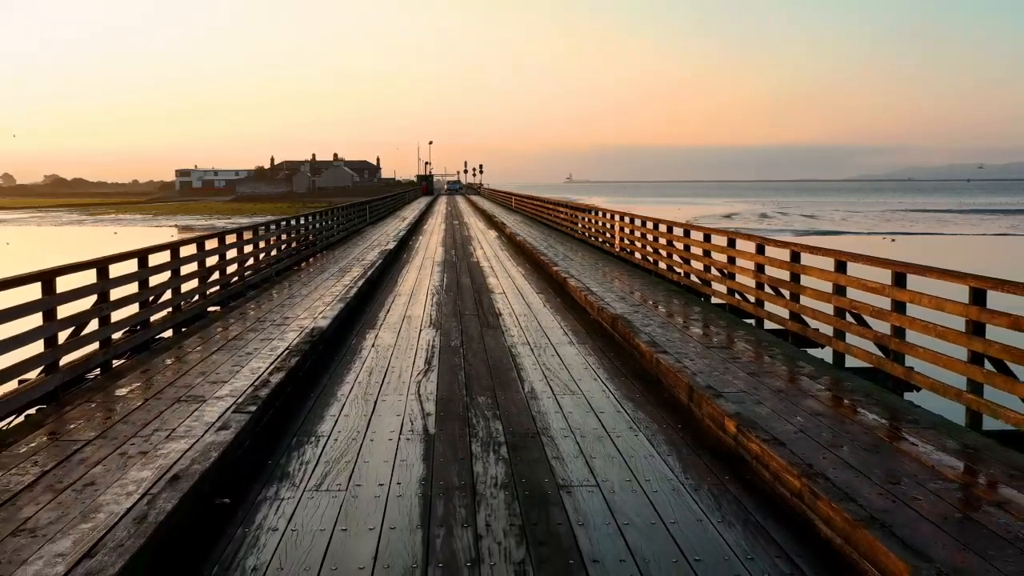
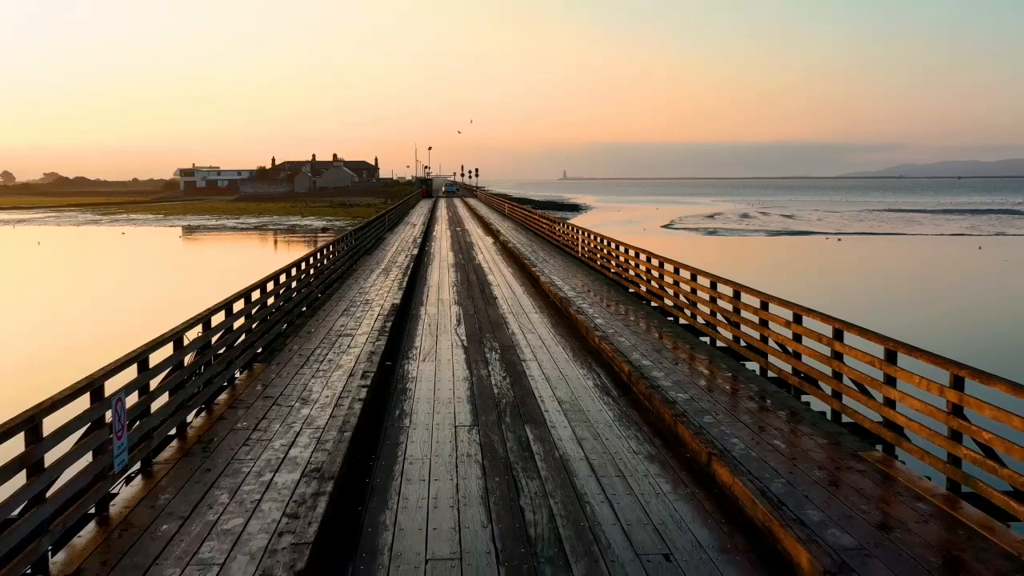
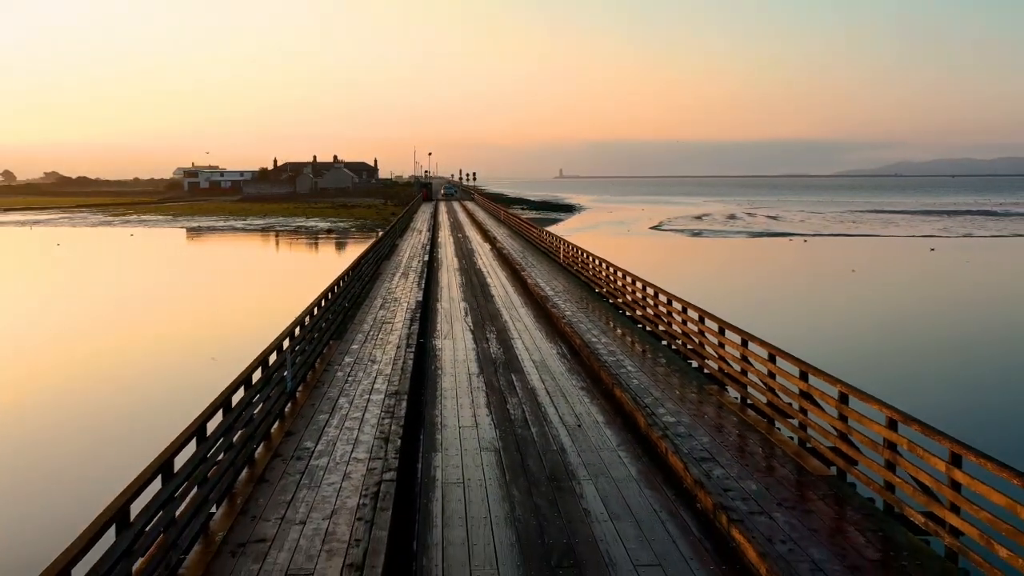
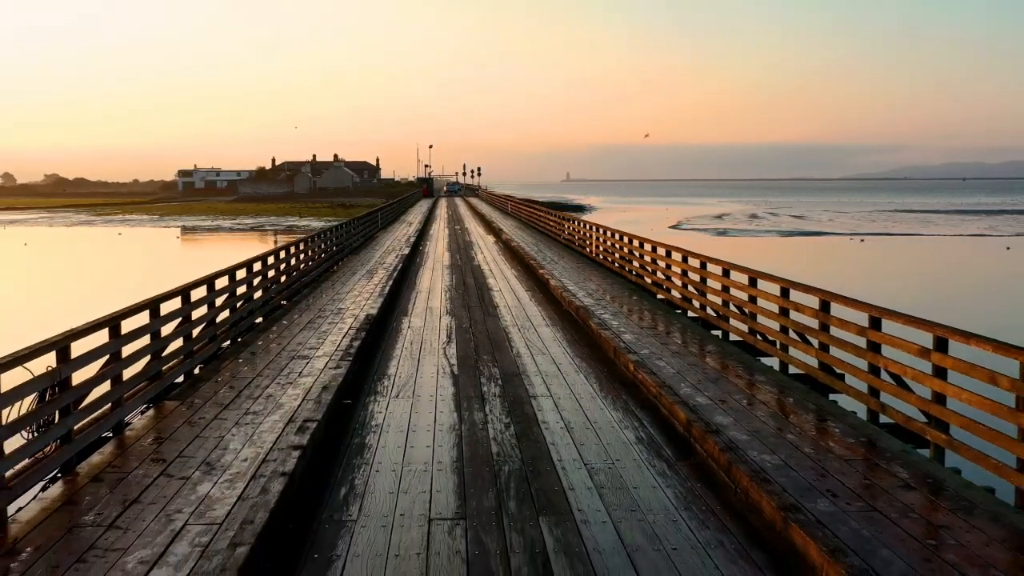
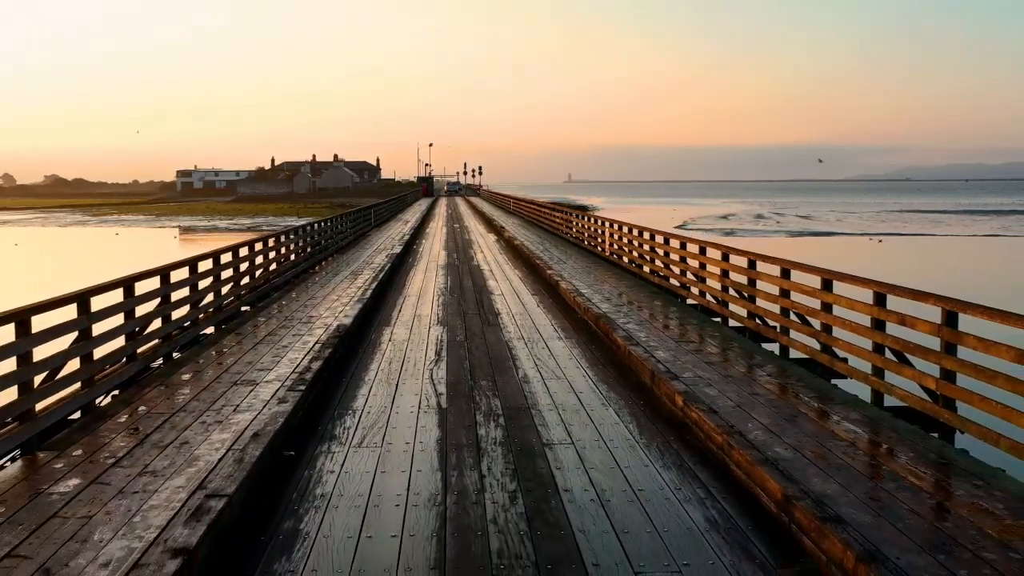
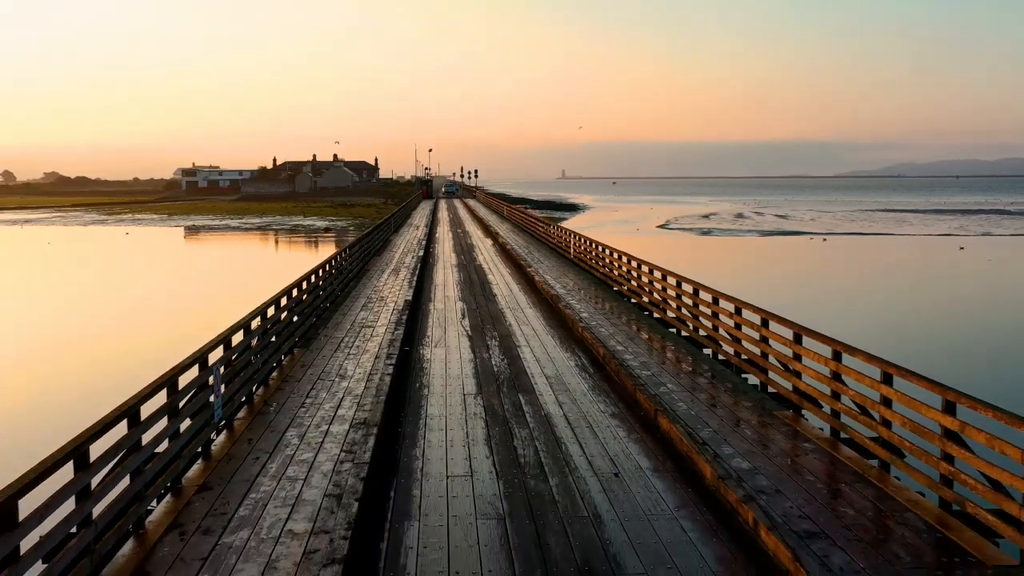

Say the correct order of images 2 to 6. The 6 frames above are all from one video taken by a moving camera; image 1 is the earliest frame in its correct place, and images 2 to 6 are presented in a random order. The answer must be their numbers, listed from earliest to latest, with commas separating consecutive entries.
5, 4, 2, 6, 3
